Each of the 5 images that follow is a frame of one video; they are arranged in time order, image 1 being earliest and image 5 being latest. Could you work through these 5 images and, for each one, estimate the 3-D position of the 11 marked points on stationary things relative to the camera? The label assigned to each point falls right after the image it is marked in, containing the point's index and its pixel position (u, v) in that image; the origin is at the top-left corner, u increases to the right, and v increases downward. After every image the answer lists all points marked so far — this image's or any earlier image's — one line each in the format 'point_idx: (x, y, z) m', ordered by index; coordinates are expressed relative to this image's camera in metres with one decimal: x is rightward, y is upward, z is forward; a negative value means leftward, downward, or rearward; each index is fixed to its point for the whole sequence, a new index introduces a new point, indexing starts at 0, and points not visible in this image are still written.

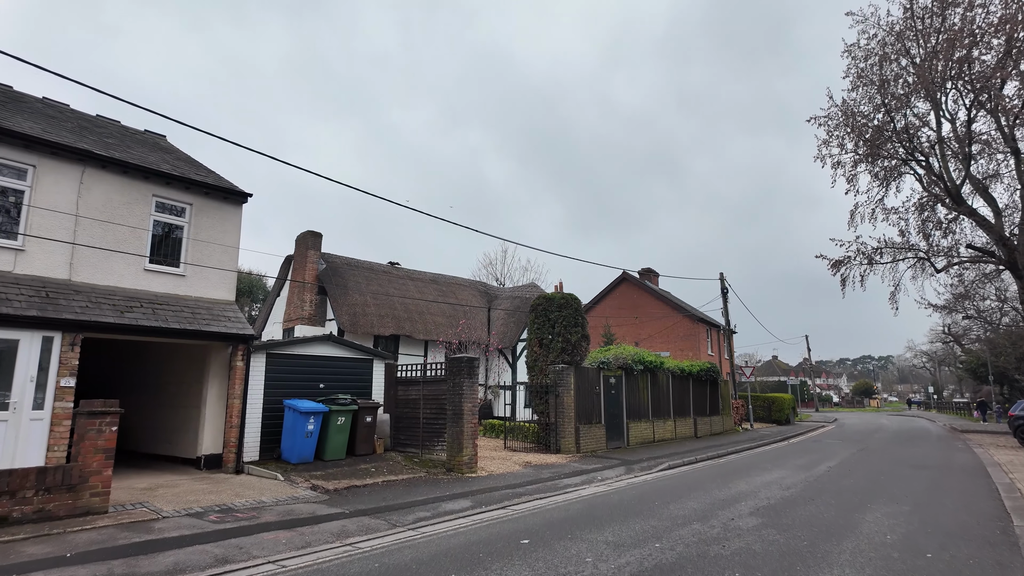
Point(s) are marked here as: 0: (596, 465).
0: (+1.9, -4.0, +13.3) m
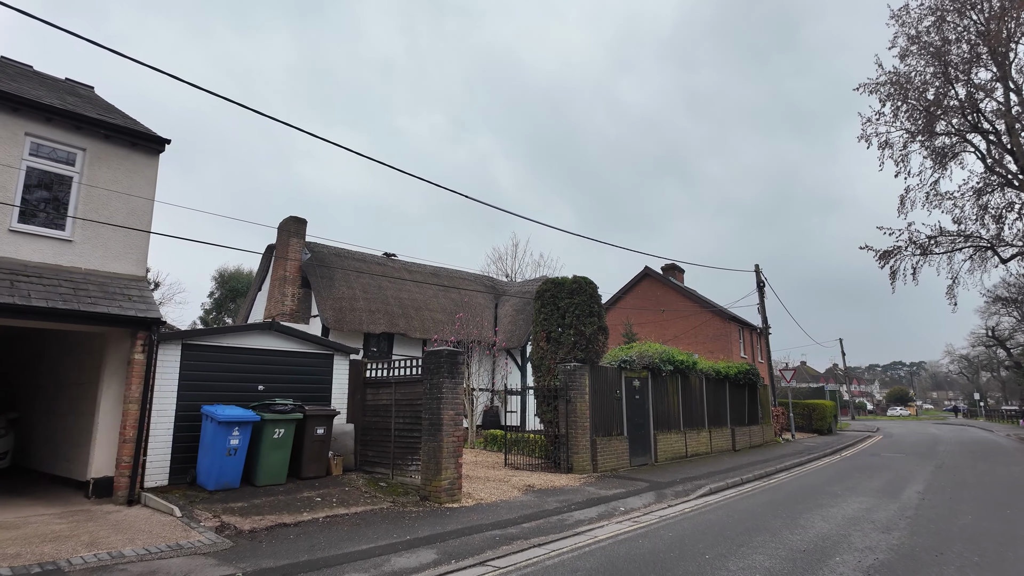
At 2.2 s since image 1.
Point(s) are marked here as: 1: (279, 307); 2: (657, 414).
0: (+1.9, -3.6, +10.5) m
1: (-7.7, -0.6, +19.7) m
2: (+3.5, -3.0, +14.4) m
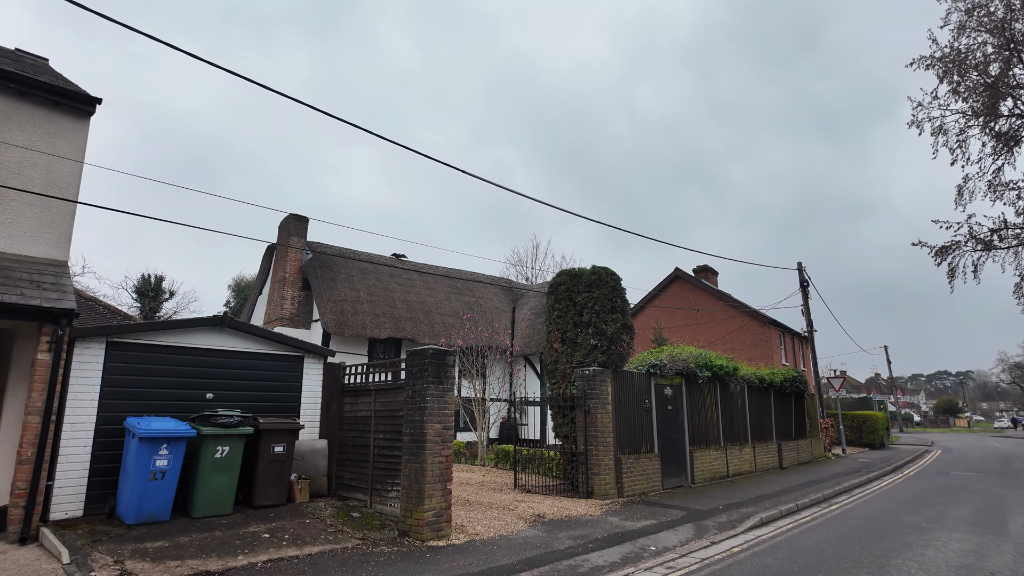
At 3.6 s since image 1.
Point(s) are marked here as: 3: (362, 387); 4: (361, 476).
0: (+2.0, -3.4, +8.6) m
1: (-7.2, -0.7, +18.3) m
2: (+3.8, -2.9, +12.5) m
3: (-2.1, -1.4, +8.4) m
4: (-2.1, -2.6, +8.1) m
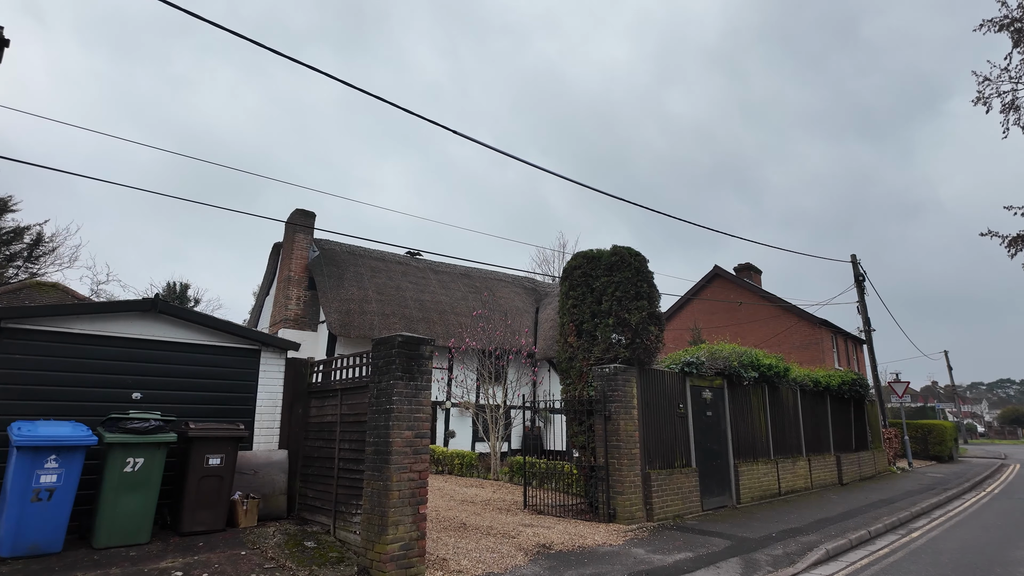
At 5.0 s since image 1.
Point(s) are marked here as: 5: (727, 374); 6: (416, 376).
0: (+1.9, -3.1, +6.8) m
1: (-6.6, -0.7, +17.1) m
2: (+4.0, -2.6, +10.6) m
3: (-2.1, -1.1, +6.9) m
4: (-2.1, -2.3, +6.6) m
5: (+3.8, -1.5, +10.6) m
6: (-0.9, -0.9, +5.9) m
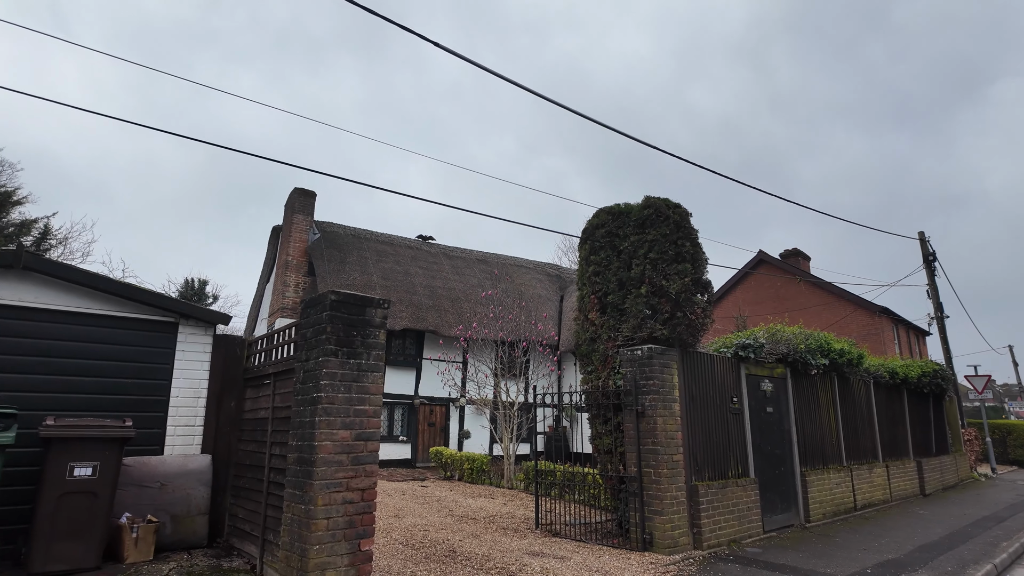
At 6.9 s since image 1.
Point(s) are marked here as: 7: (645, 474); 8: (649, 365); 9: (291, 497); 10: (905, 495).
0: (+1.9, -2.6, +4.9) m
1: (-6.1, -0.3, +15.6) m
2: (+4.2, -2.1, +8.5) m
3: (-2.2, -0.7, +5.2) m
4: (-2.1, -1.9, +4.9) m
5: (+4.0, -1.0, +8.6) m
6: (-1.0, -0.4, +4.1) m
7: (+1.4, -2.0, +6.4) m
8: (+1.5, -0.8, +6.5) m
9: (-1.5, -1.4, +4.0) m
10: (+7.3, -3.9, +11.1) m
